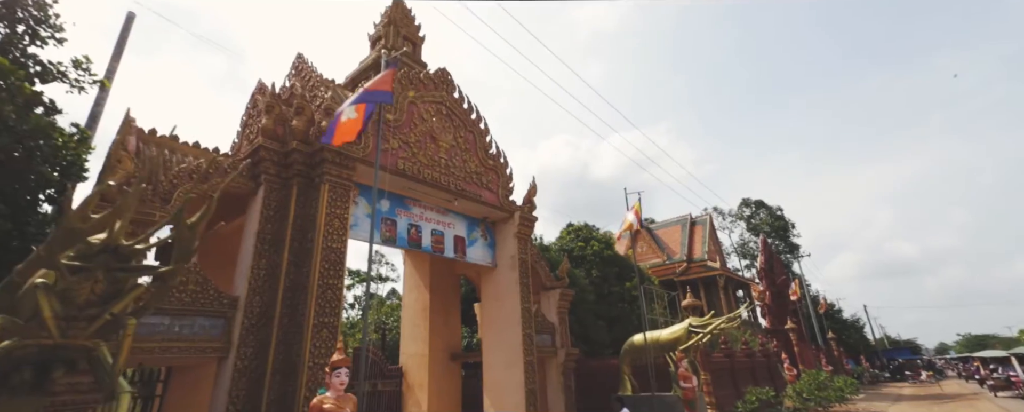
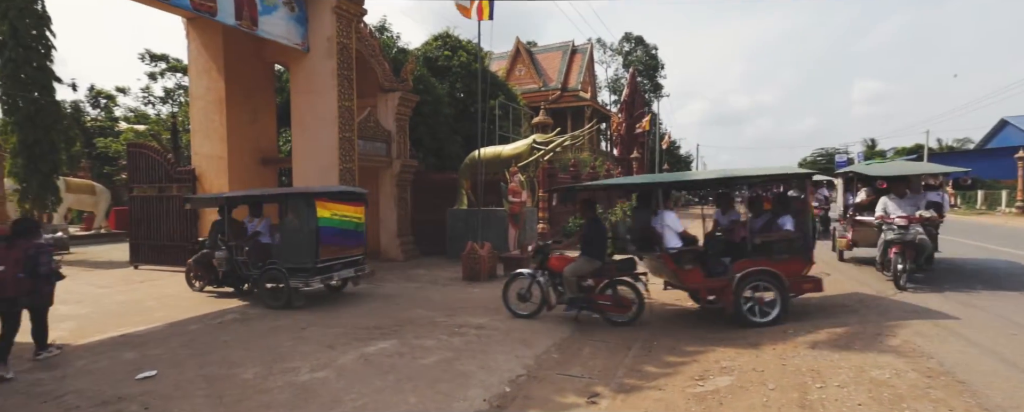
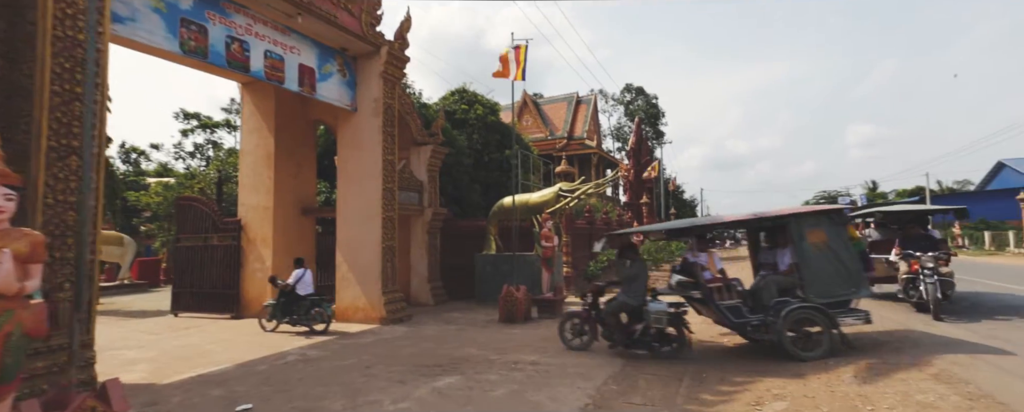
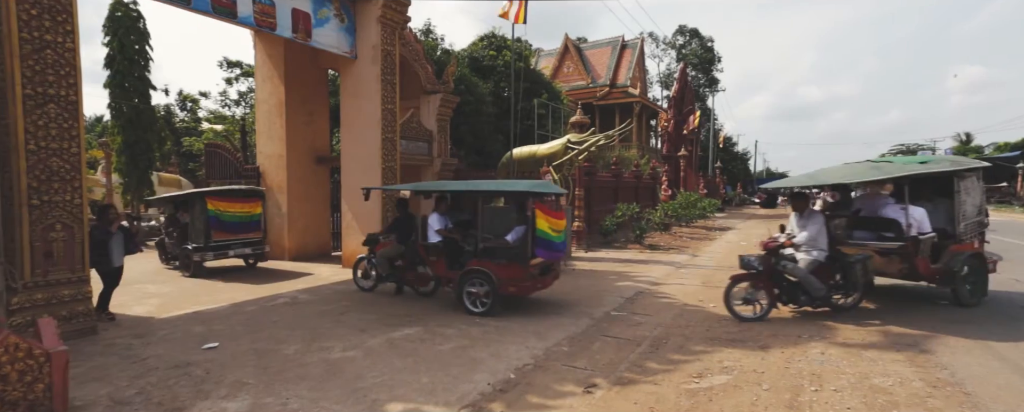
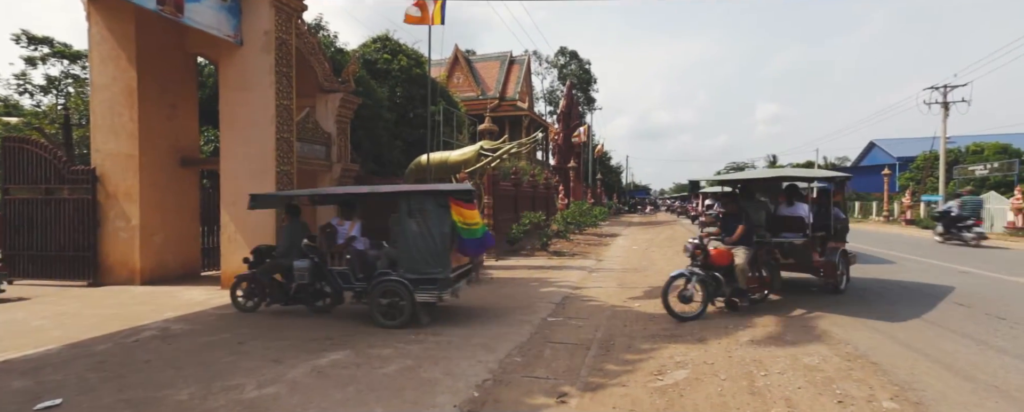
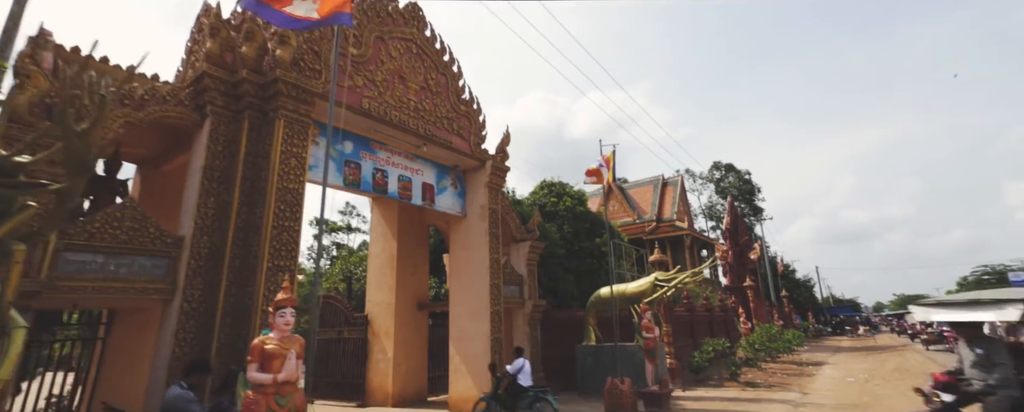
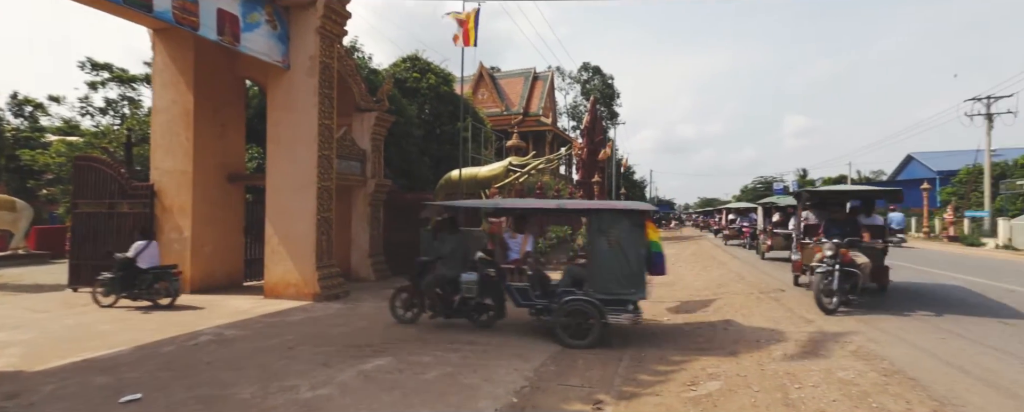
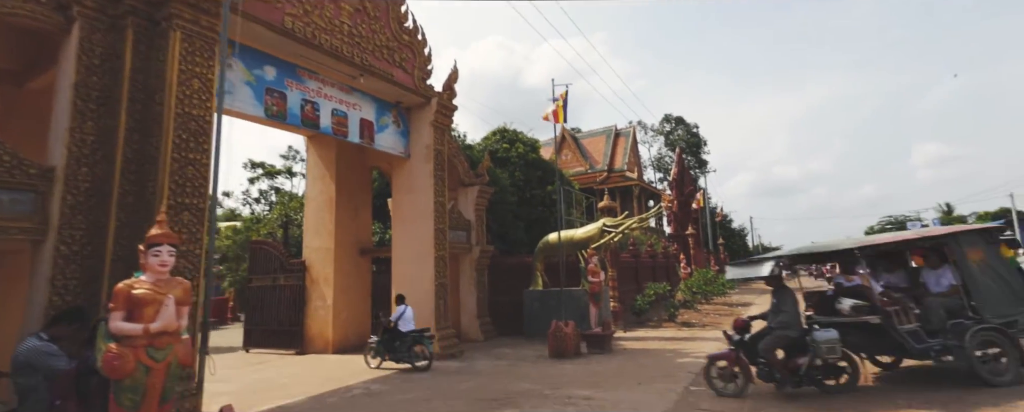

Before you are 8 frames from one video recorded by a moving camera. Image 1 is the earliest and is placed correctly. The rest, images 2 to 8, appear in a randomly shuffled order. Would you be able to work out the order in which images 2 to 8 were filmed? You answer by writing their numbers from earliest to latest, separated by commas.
6, 8, 3, 7, 5, 2, 4
